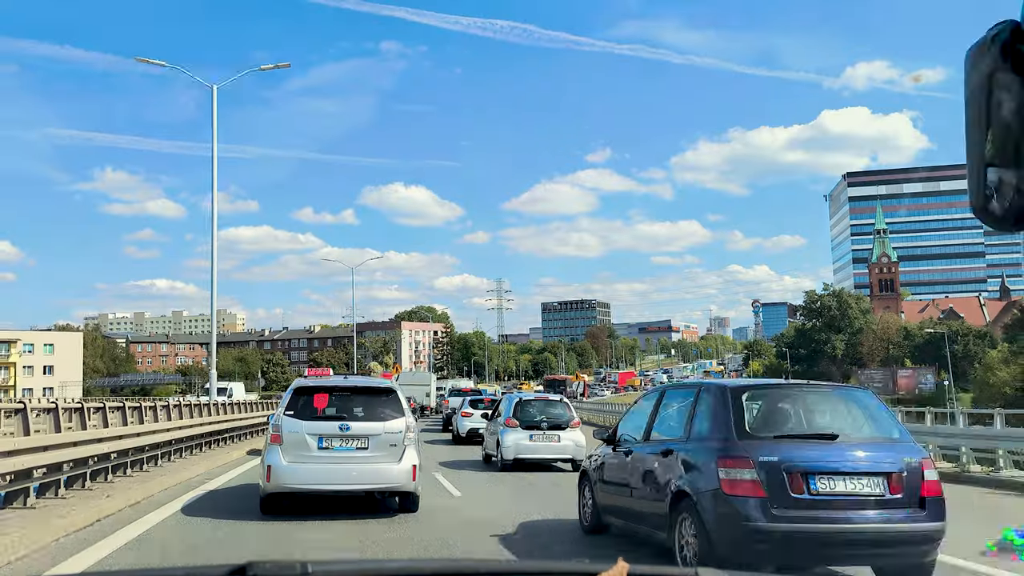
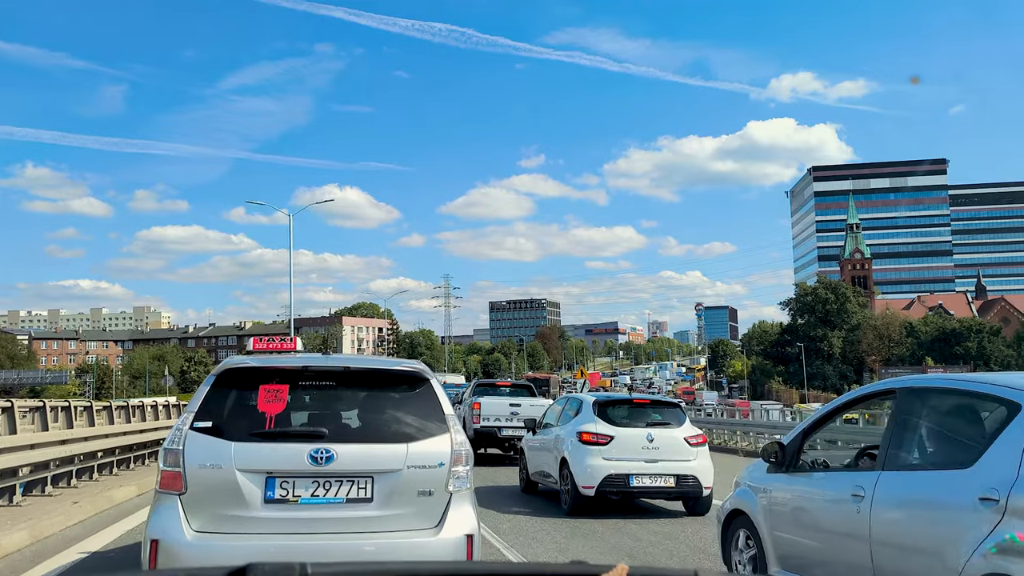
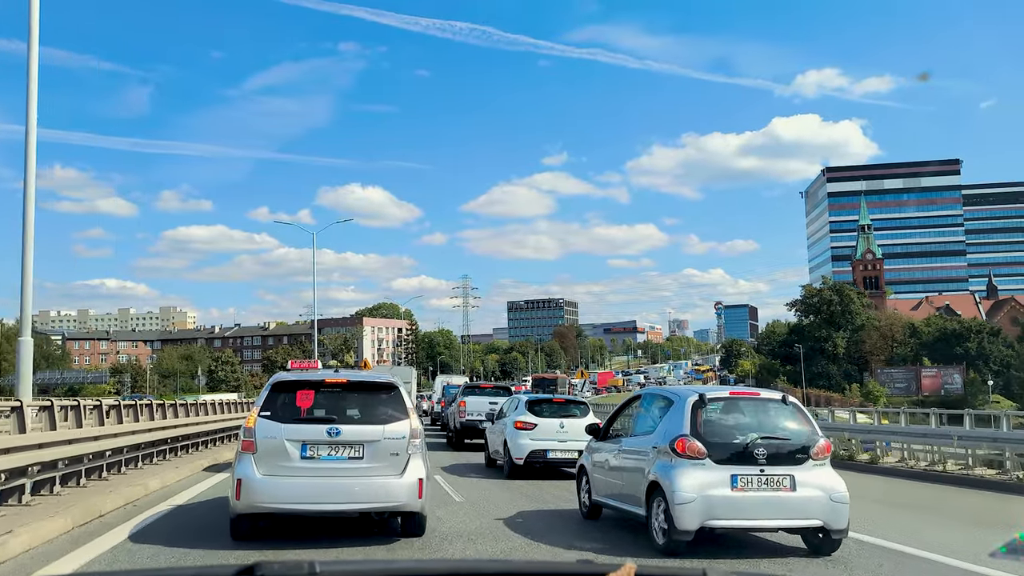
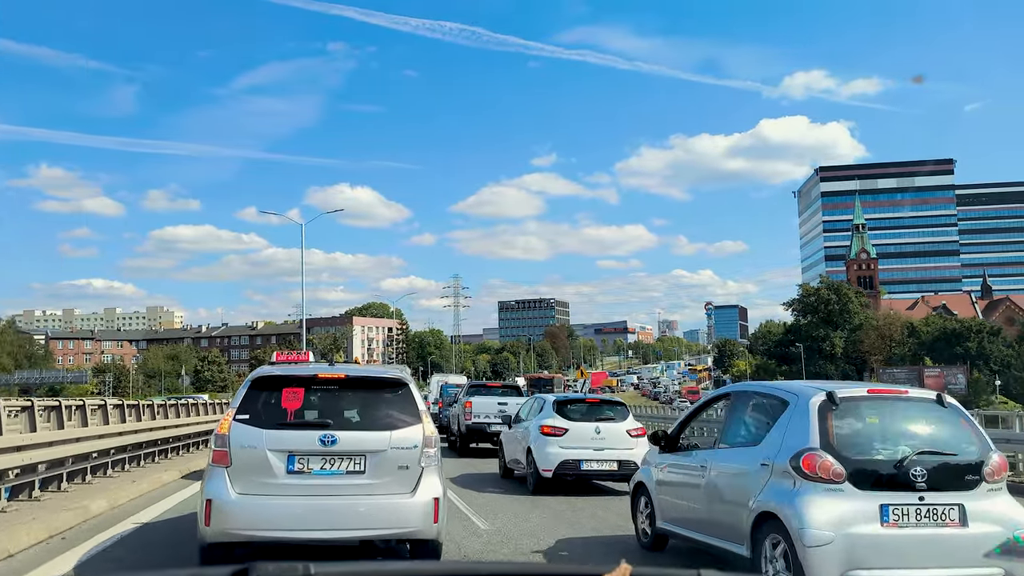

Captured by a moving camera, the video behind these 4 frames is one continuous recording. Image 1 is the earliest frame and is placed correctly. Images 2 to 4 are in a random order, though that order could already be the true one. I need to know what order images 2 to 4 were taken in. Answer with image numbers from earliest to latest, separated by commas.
3, 4, 2
